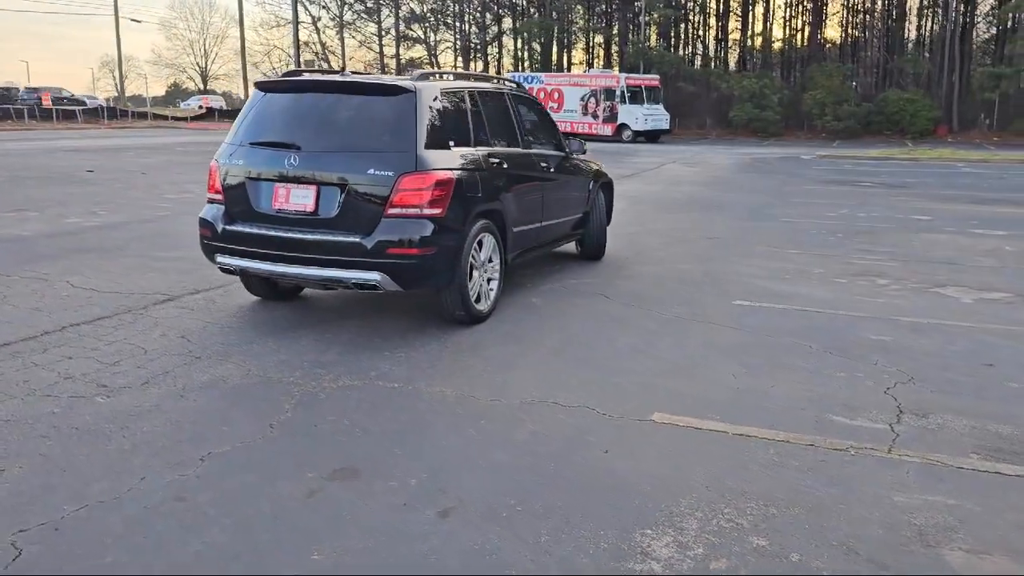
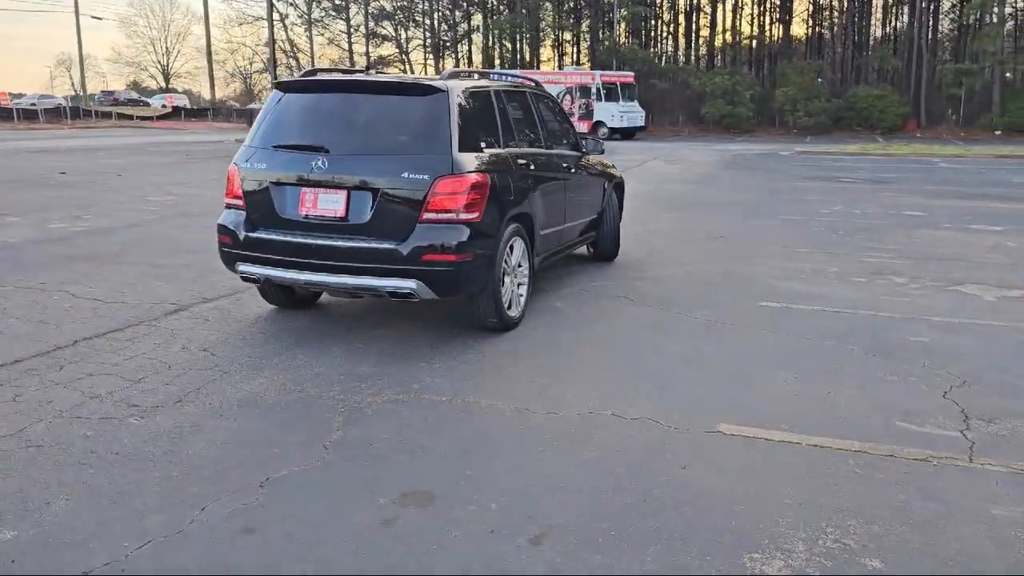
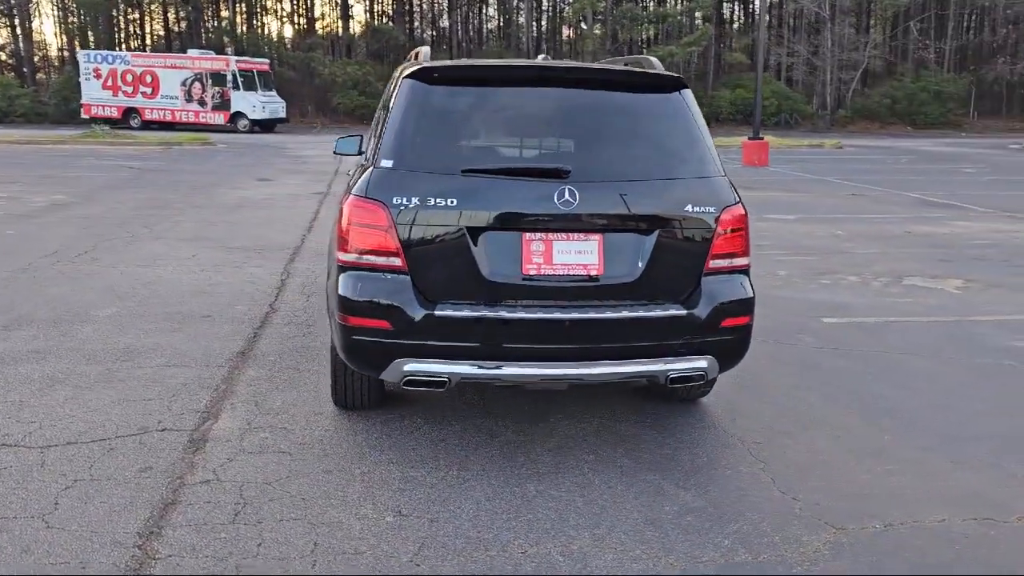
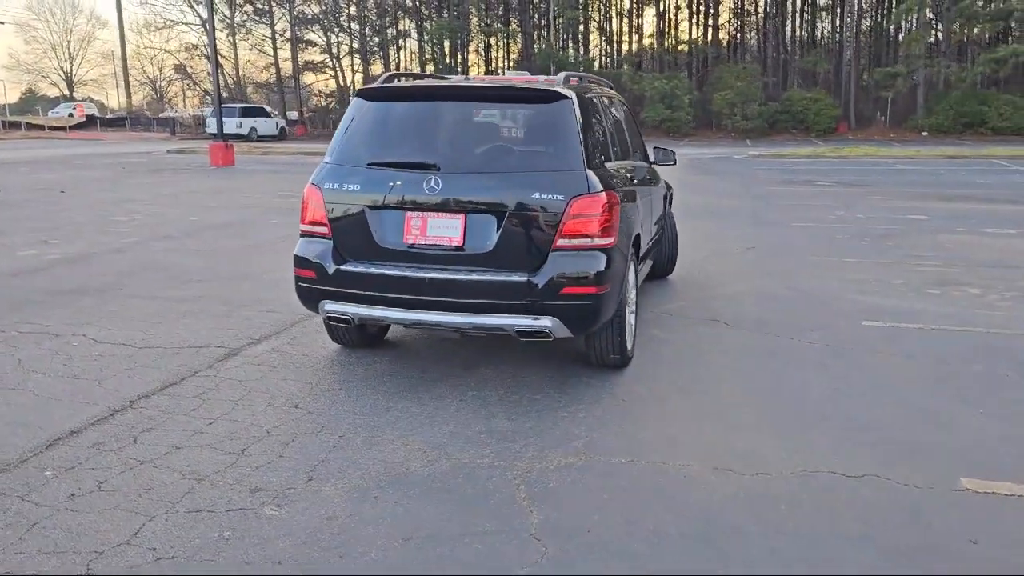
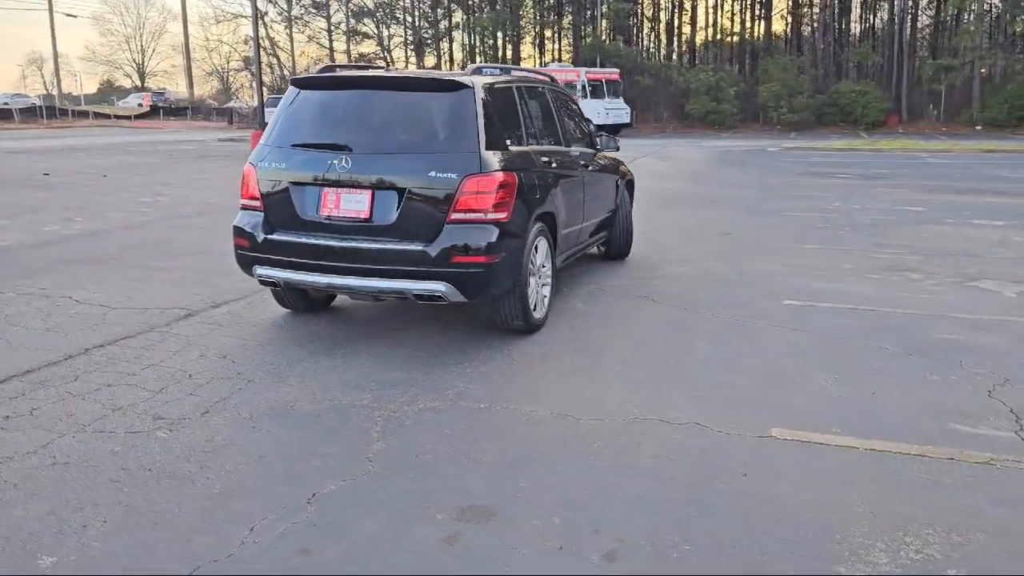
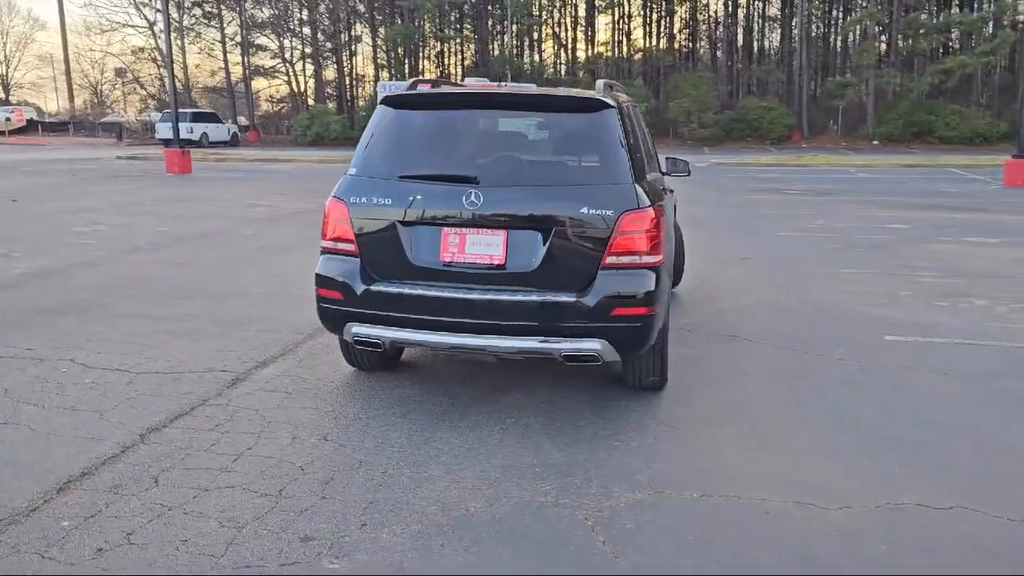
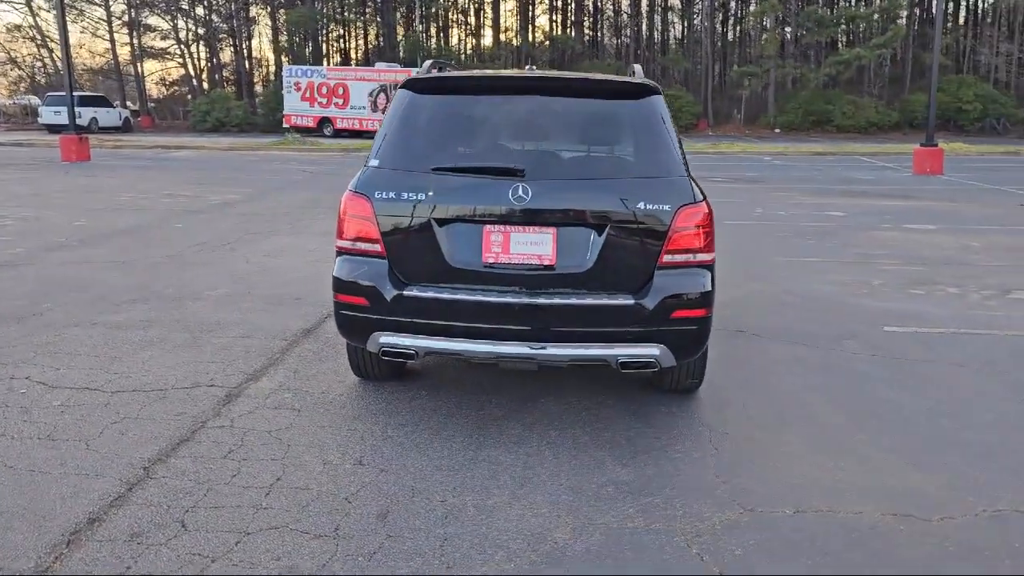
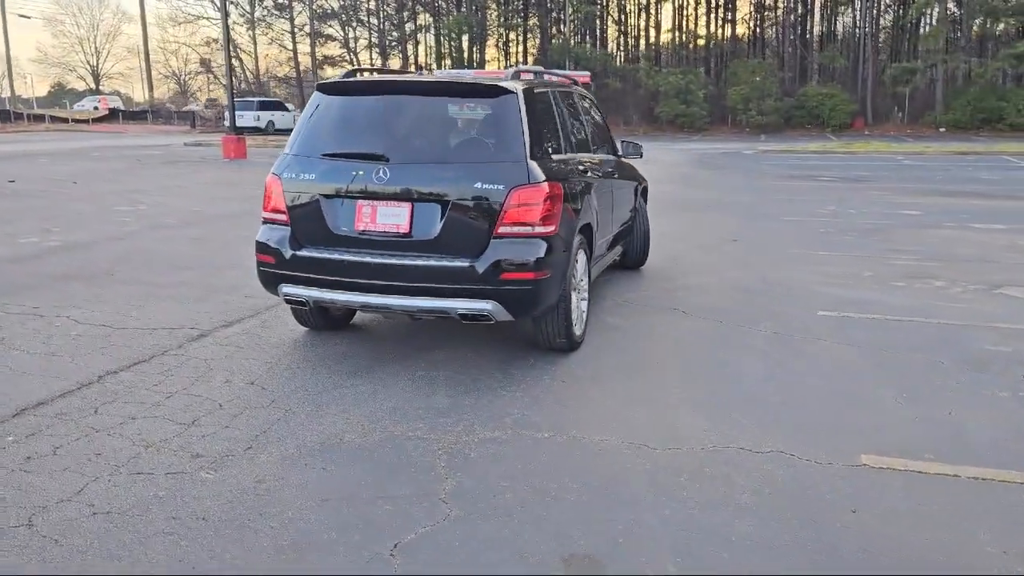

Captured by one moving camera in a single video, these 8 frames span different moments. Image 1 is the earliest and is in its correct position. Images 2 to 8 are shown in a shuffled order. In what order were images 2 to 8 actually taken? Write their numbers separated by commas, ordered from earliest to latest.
2, 5, 8, 4, 6, 7, 3
